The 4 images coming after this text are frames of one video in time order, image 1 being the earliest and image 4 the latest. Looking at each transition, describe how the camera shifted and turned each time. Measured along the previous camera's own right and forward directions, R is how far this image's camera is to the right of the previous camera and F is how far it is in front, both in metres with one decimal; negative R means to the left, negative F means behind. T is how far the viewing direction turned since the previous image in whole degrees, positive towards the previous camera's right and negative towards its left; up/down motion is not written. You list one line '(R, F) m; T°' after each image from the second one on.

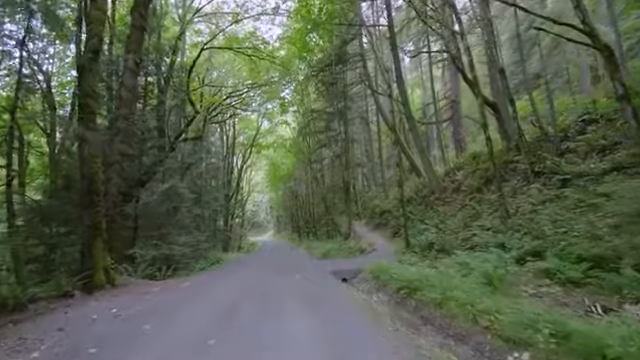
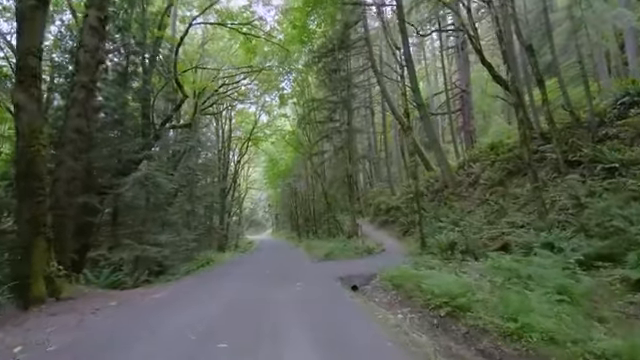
(-0.2, +2.2) m; 0°
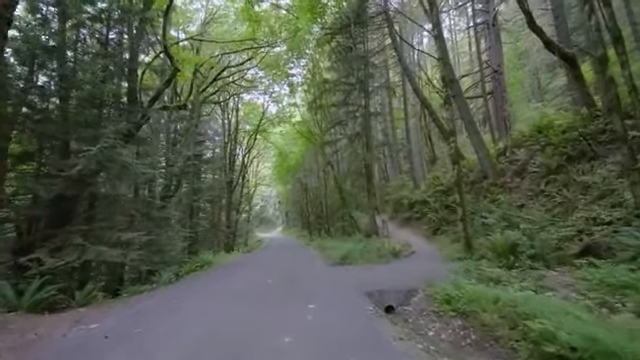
(-0.2, +3.0) m; -2°
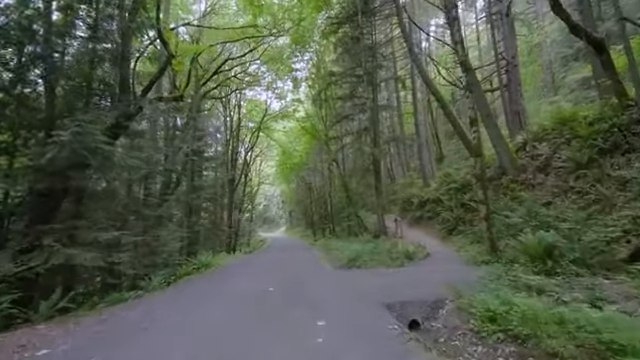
(-0.1, +1.2) m; -1°
